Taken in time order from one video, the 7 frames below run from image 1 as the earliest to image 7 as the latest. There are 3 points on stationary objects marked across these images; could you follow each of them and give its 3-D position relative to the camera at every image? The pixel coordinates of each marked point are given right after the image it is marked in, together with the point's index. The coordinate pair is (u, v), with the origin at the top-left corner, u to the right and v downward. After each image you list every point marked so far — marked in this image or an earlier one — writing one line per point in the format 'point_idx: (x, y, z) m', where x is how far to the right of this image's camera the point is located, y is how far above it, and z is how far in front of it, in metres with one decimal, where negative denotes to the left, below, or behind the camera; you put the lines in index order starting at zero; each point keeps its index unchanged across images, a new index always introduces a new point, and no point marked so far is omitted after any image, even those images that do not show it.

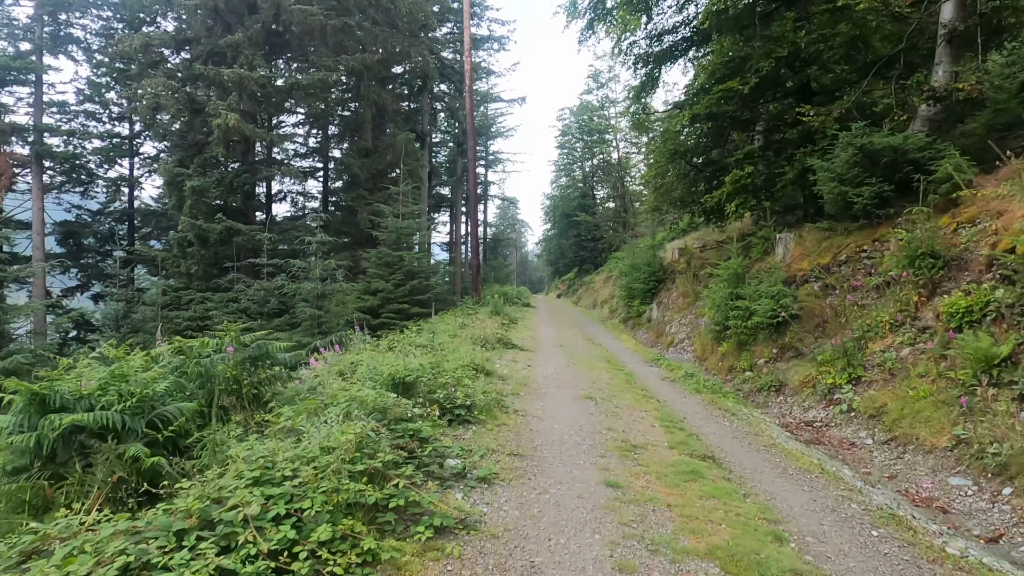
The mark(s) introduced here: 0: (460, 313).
0: (-1.1, -0.6, +13.0) m
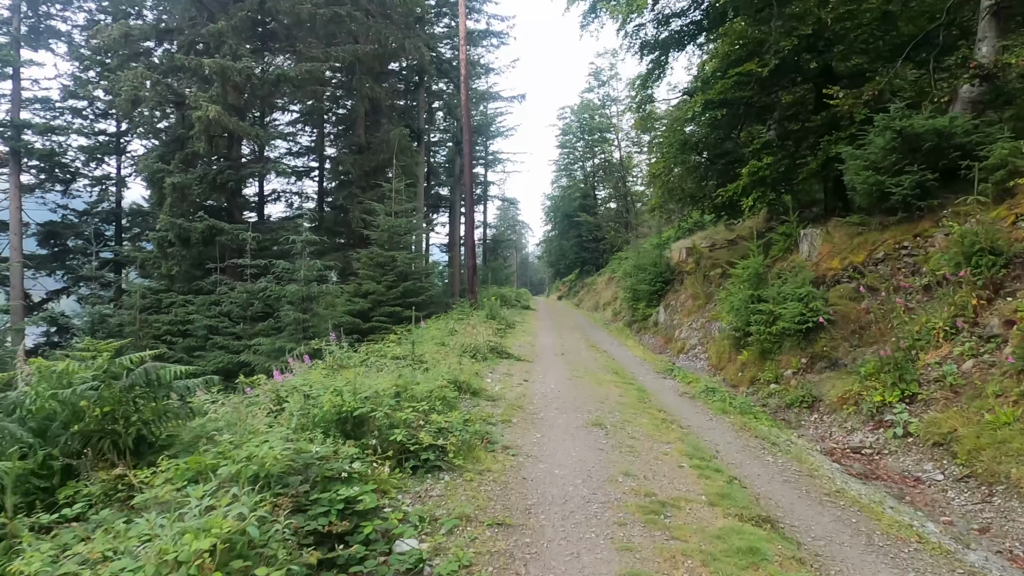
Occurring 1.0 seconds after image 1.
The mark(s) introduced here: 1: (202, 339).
0: (-1.2, -0.6, +12.0) m
1: (-7.9, -1.3, +15.7) m
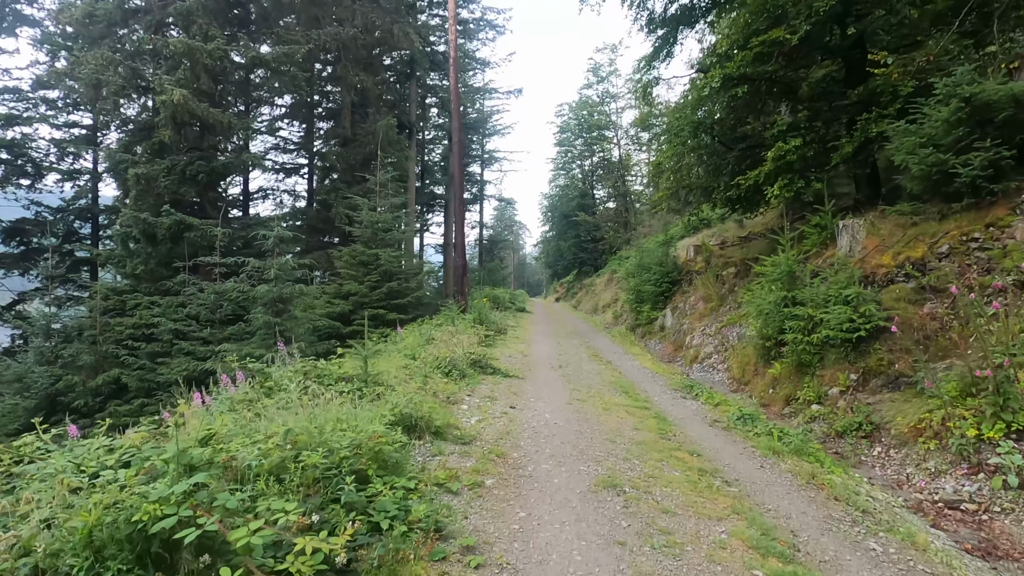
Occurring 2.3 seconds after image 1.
0: (-1.3, -0.6, +10.7) m
1: (-8.0, -1.3, +14.4) m
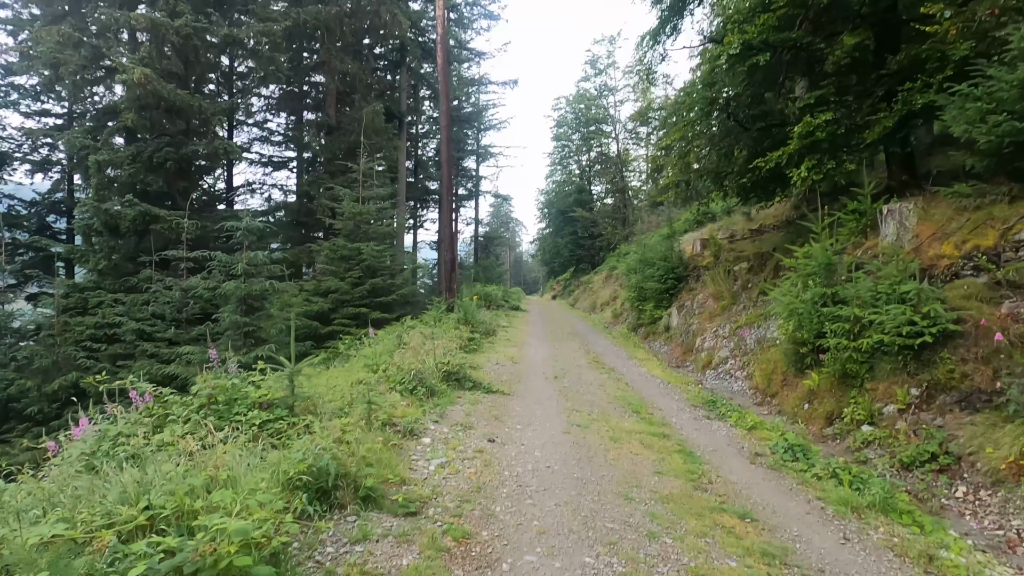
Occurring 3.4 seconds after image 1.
0: (-1.5, -0.6, +9.6) m
1: (-8.2, -1.2, +13.2) m
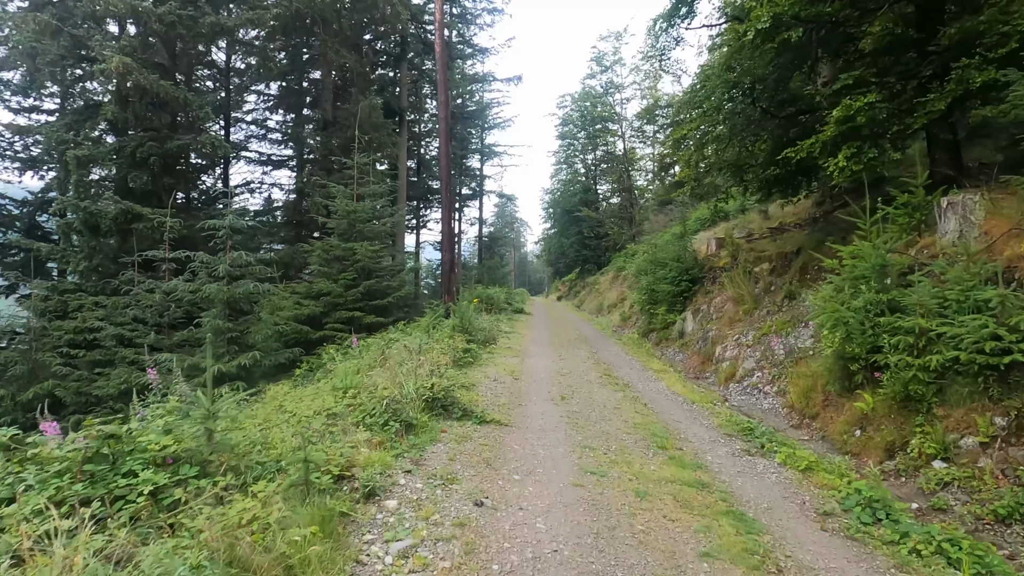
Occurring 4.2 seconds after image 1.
0: (-1.5, -0.6, +8.7) m
1: (-8.1, -1.3, +12.4) m
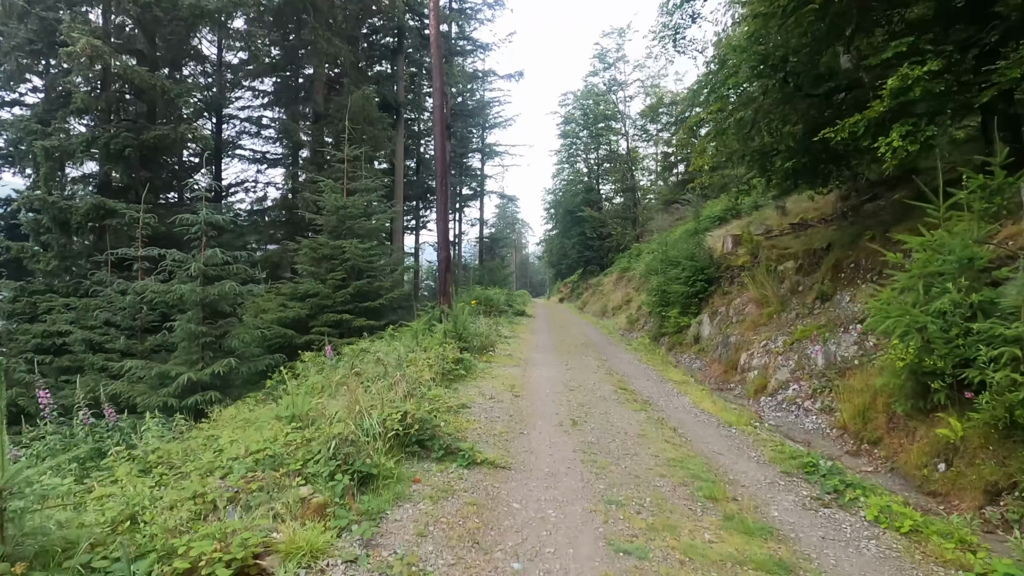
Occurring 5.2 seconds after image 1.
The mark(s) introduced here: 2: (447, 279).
0: (-1.5, -0.6, +7.8) m
1: (-8.1, -1.3, +11.5) m
2: (-1.6, +0.2, +16.0) m
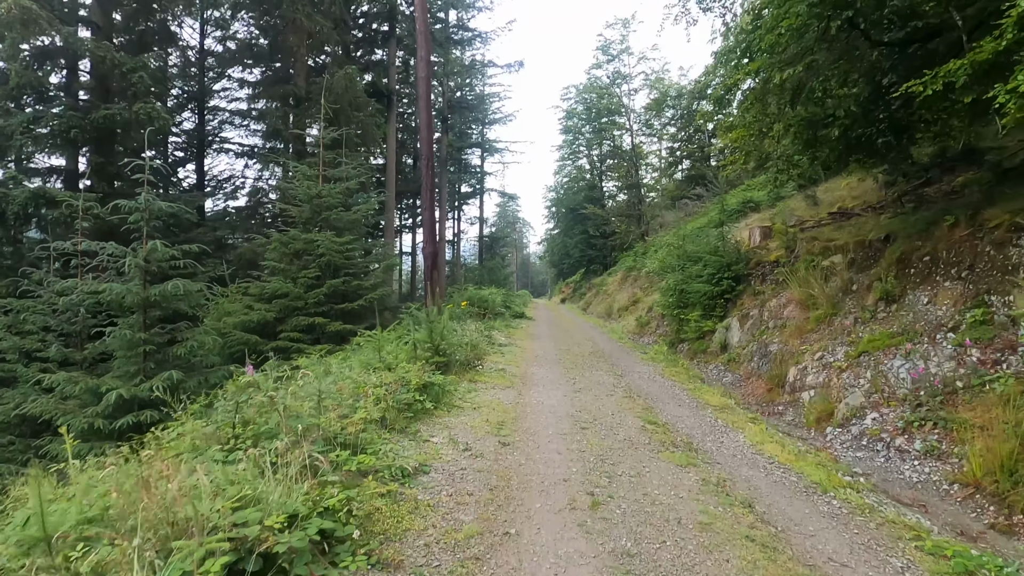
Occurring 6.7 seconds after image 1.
0: (-1.5, -0.6, +6.2) m
1: (-8.2, -1.3, +9.9) m
2: (-1.7, +0.3, +14.5) m
